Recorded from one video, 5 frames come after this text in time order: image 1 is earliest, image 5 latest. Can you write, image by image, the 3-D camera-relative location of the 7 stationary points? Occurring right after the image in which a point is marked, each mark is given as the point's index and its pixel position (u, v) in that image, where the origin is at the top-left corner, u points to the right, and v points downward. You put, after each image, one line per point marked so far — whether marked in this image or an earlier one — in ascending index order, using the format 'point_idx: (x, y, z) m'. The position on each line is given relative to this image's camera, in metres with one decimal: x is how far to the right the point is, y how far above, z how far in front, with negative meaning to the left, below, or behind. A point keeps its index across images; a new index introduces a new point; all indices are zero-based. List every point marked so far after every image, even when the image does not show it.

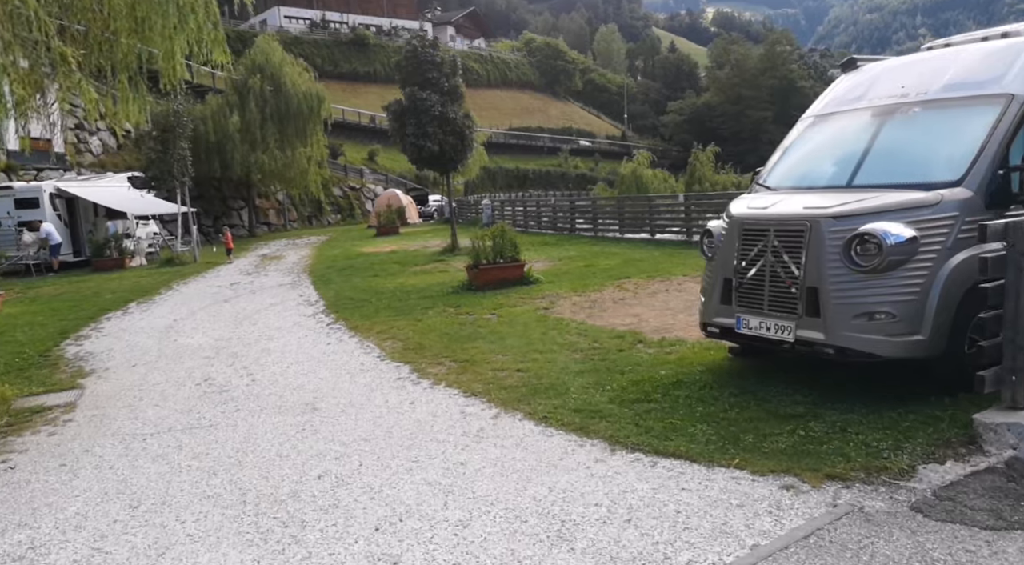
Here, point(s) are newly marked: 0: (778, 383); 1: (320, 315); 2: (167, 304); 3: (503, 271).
0: (+2.0, -0.8, +5.8) m
1: (-3.1, -0.5, +12.1) m
2: (-6.7, -0.4, +14.8) m
3: (-0.2, +0.2, +13.5) m
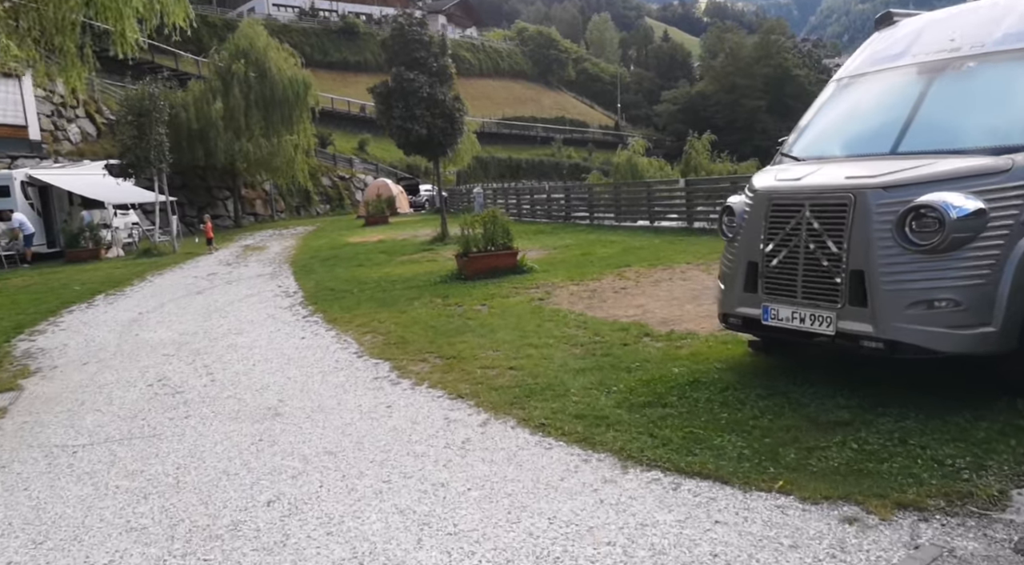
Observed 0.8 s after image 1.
0: (+2.0, -0.7, +5.0) m
1: (-3.2, -0.4, +11.3) m
2: (-6.9, -0.3, +13.9) m
3: (-0.3, +0.4, +12.6) m
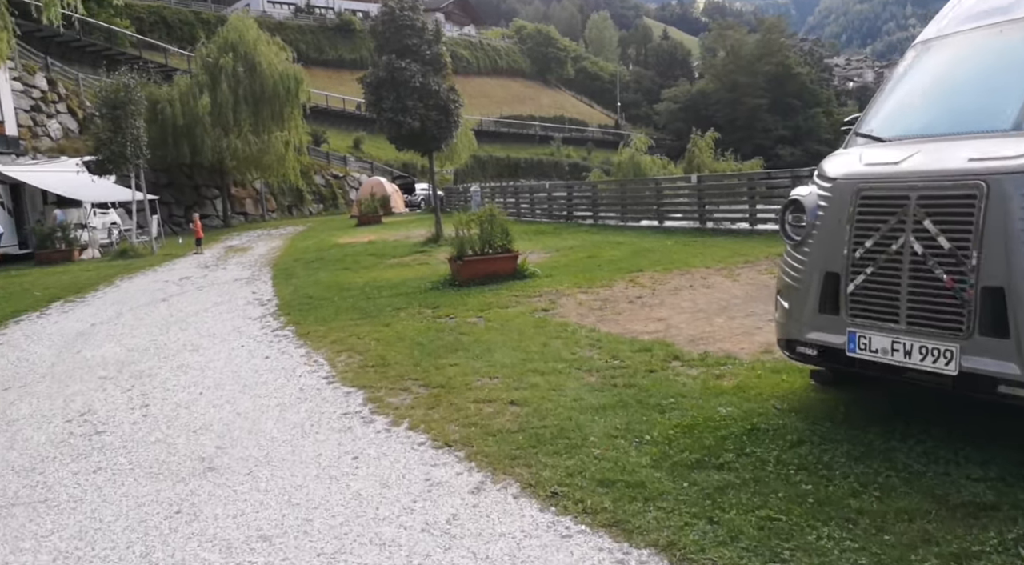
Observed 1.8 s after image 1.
0: (+2.0, -0.8, +3.7) m
1: (-3.2, -0.5, +9.9) m
2: (-6.9, -0.4, +12.6) m
3: (-0.3, +0.3, +11.3) m
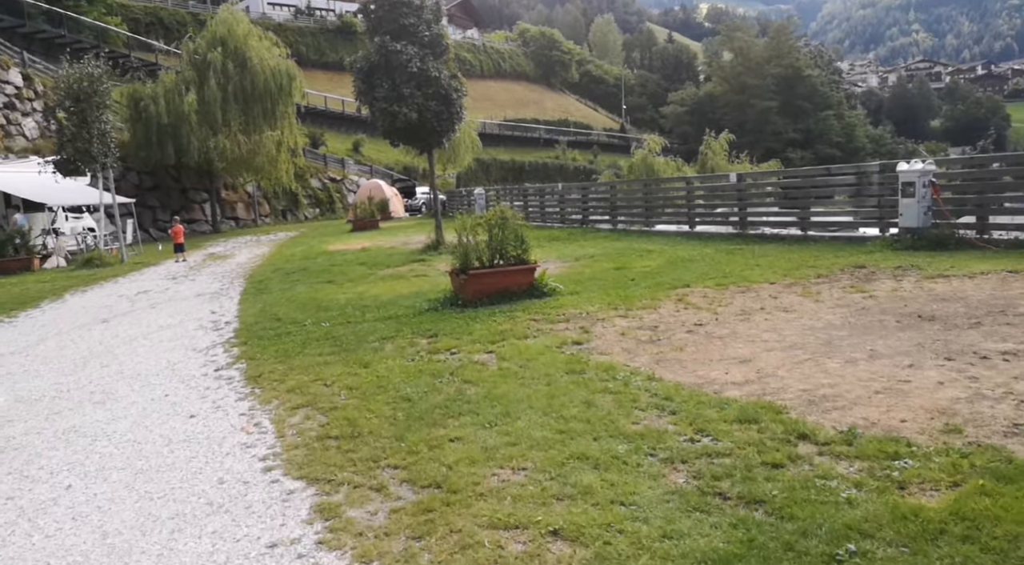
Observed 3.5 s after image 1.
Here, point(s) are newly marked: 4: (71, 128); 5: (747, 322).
0: (+2.2, -0.9, +1.5) m
1: (-3.0, -0.7, +7.7) m
2: (-6.7, -0.6, +10.4) m
3: (-0.1, +0.1, +9.1) m
4: (-11.1, +3.8, +19.1) m
5: (+2.1, -0.4, +6.9) m
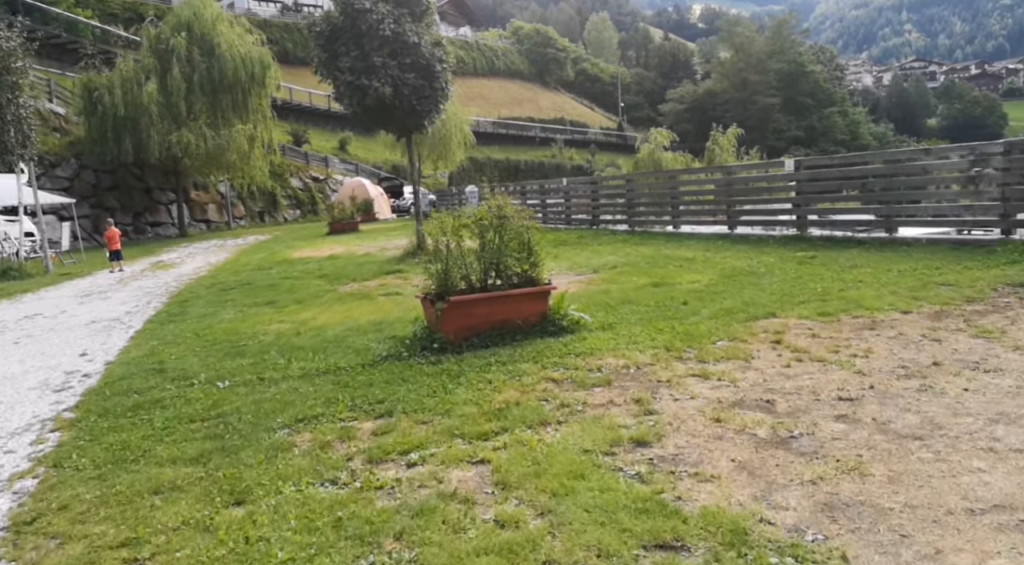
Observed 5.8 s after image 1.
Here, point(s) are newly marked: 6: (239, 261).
0: (+2.2, -1.1, -1.6) m
1: (-3.0, -0.9, +4.7) m
2: (-6.7, -0.9, +7.3) m
3: (-0.1, -0.2, +6.1) m
4: (-11.1, +3.5, +15.9) m
5: (+2.2, -0.6, +3.9) m
6: (-6.0, +0.5, +16.6) m
